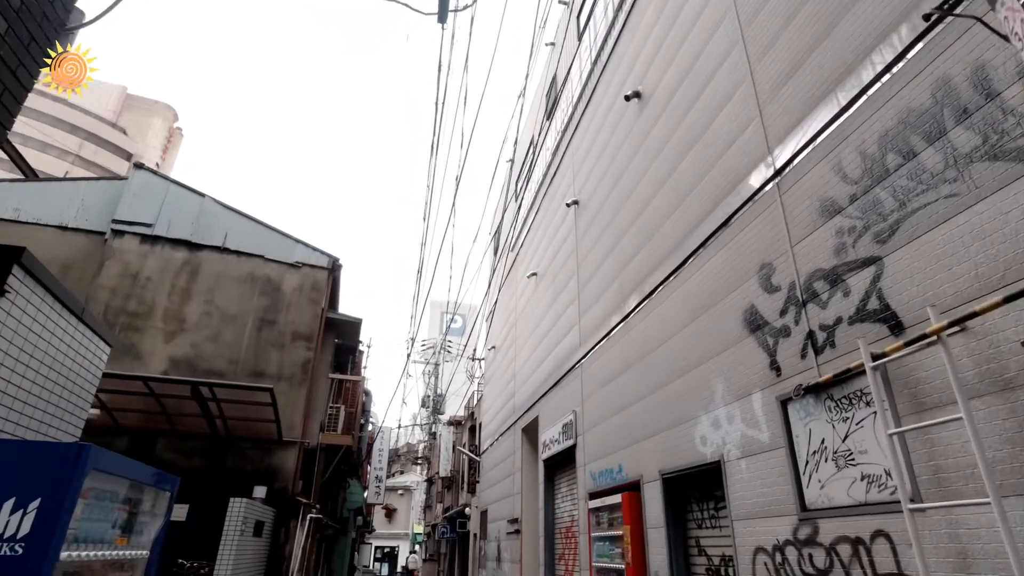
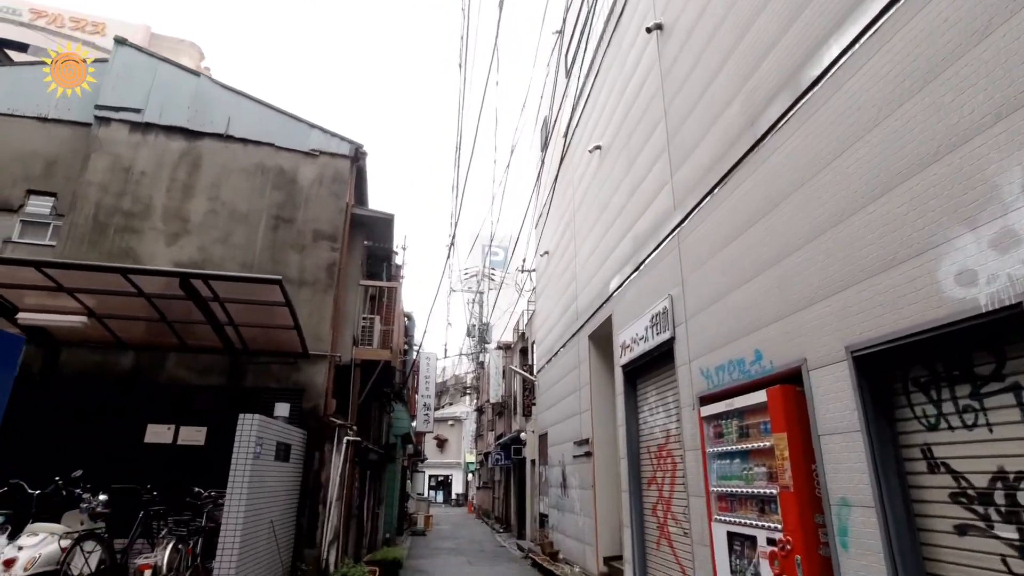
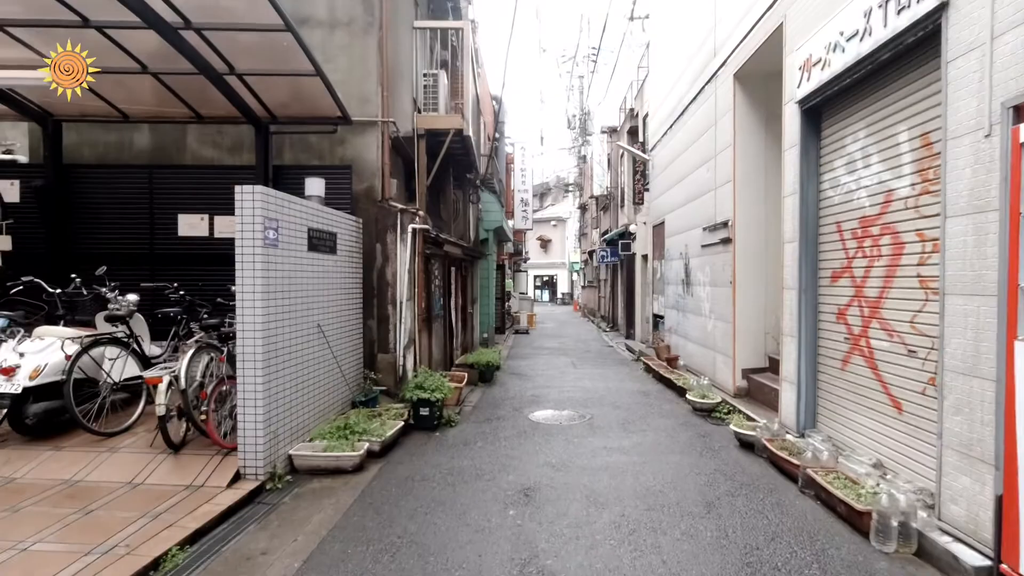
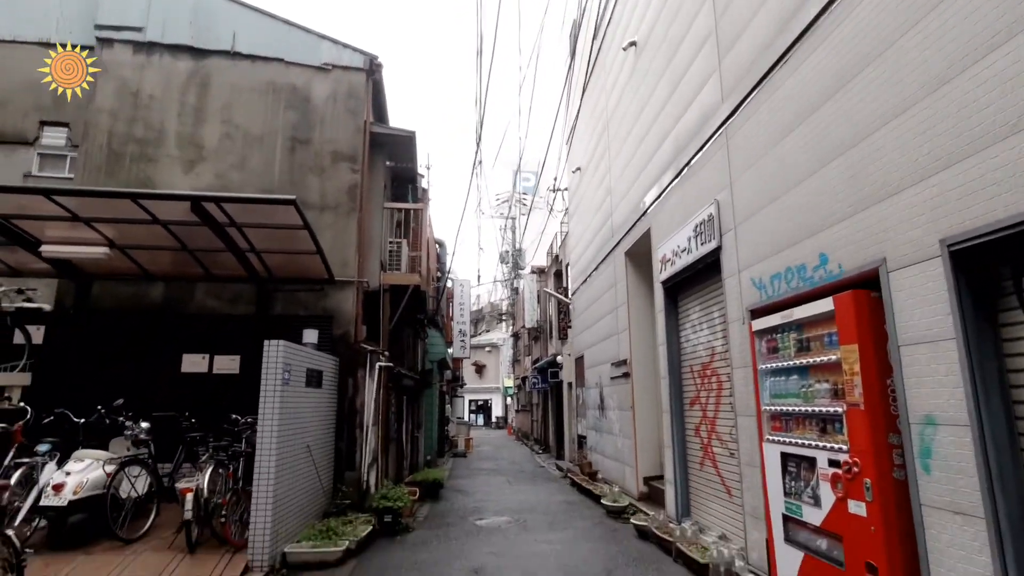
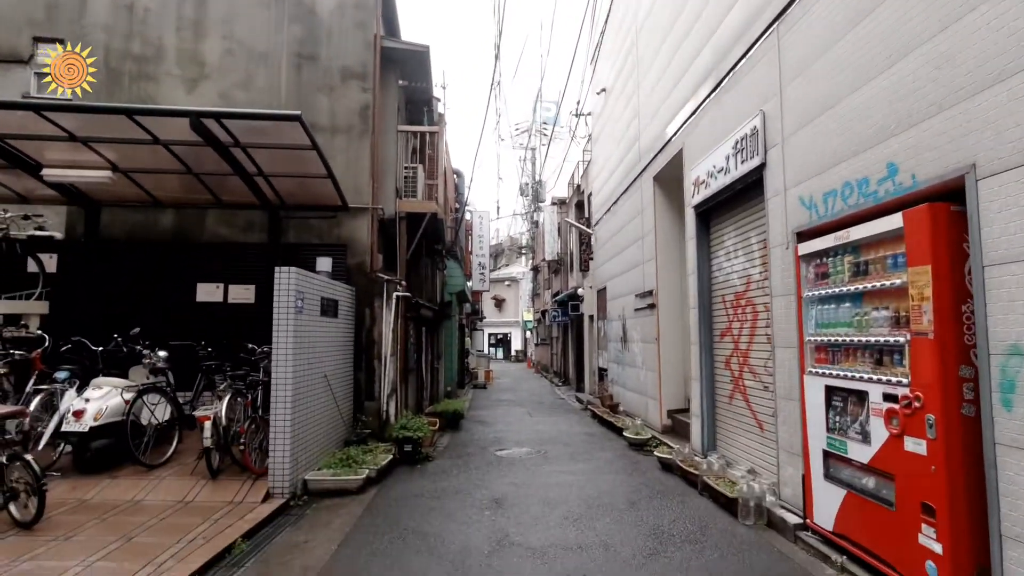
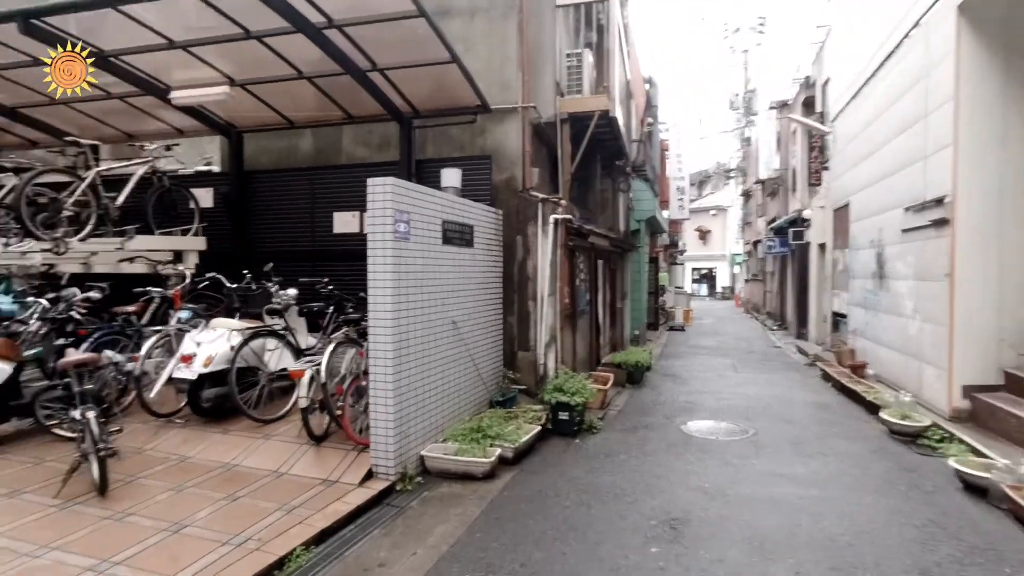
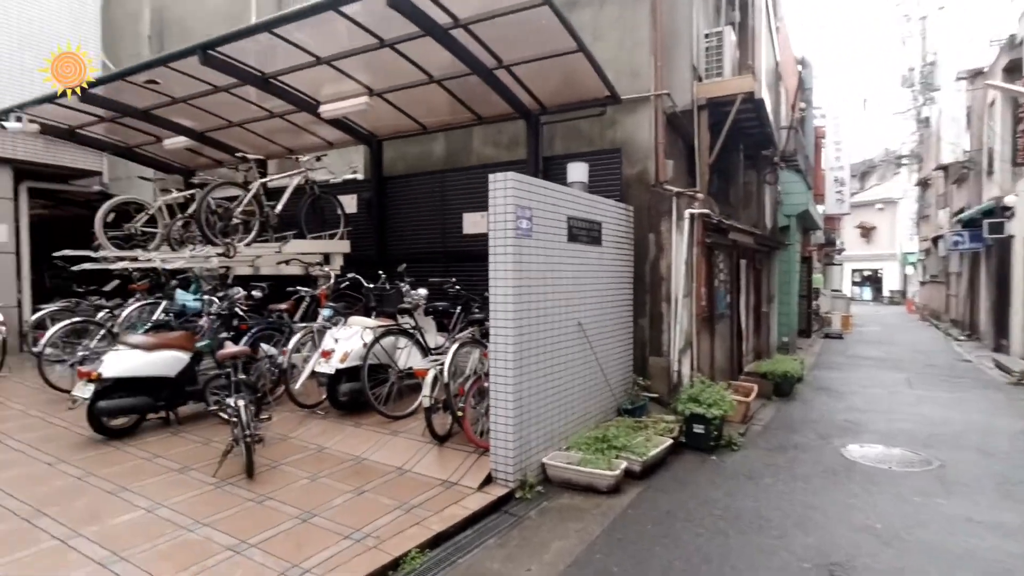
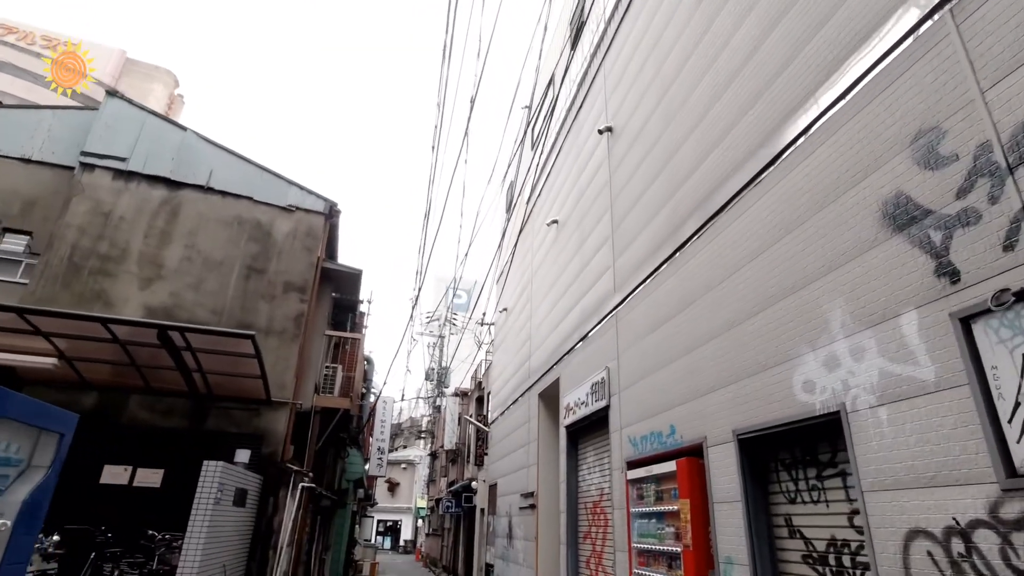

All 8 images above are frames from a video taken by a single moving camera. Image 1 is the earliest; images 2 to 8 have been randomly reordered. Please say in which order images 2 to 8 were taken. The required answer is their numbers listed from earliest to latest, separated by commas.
8, 2, 4, 5, 3, 6, 7
